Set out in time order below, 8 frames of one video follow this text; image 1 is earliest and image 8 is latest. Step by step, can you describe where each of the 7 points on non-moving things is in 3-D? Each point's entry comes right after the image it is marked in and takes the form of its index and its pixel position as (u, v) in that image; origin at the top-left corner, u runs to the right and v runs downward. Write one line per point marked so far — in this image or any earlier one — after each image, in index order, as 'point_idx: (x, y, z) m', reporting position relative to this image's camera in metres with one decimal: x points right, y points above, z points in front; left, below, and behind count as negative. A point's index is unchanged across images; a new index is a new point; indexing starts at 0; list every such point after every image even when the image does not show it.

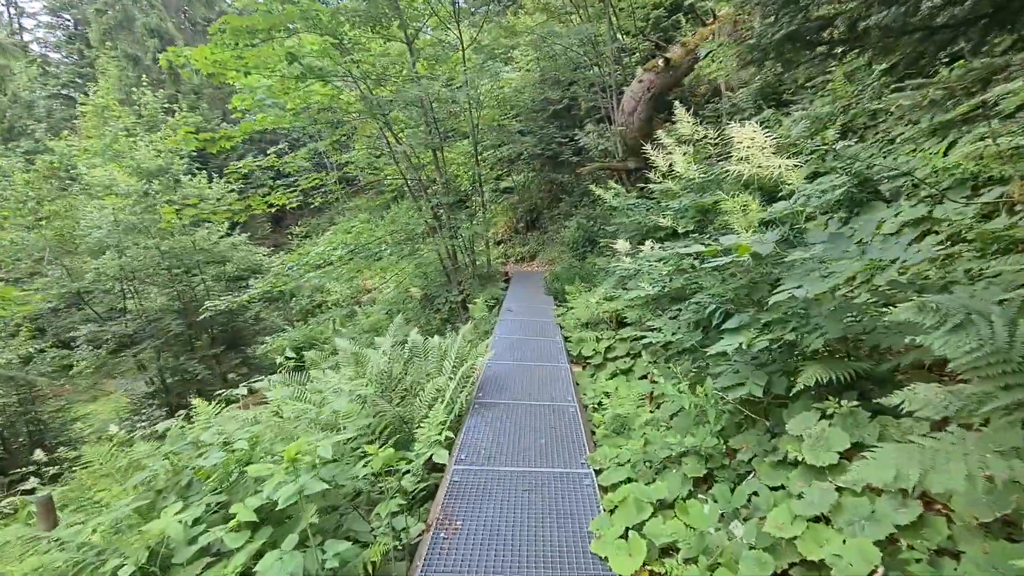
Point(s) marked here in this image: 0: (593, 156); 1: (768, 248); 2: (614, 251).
0: (+1.3, +2.1, +7.9) m
1: (+0.9, +0.1, +1.7) m
2: (+1.2, +0.4, +5.4) m
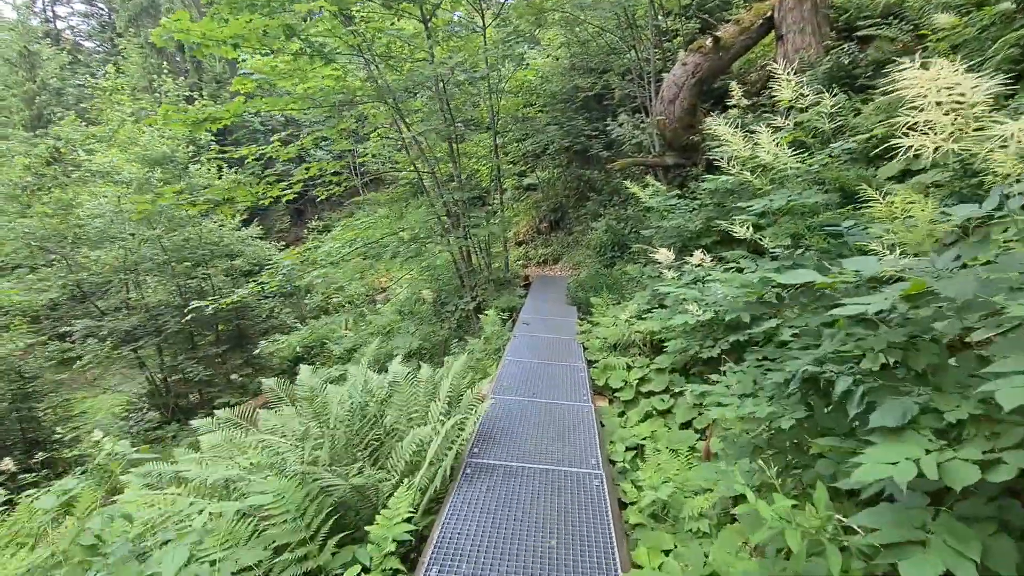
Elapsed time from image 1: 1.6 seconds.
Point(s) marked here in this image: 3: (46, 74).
0: (+1.7, +2.0, +7.2) m
1: (+0.9, 0.0, +1.0) m
2: (+1.3, +0.3, +4.6) m
3: (-14.5, +6.7, +15.2) m
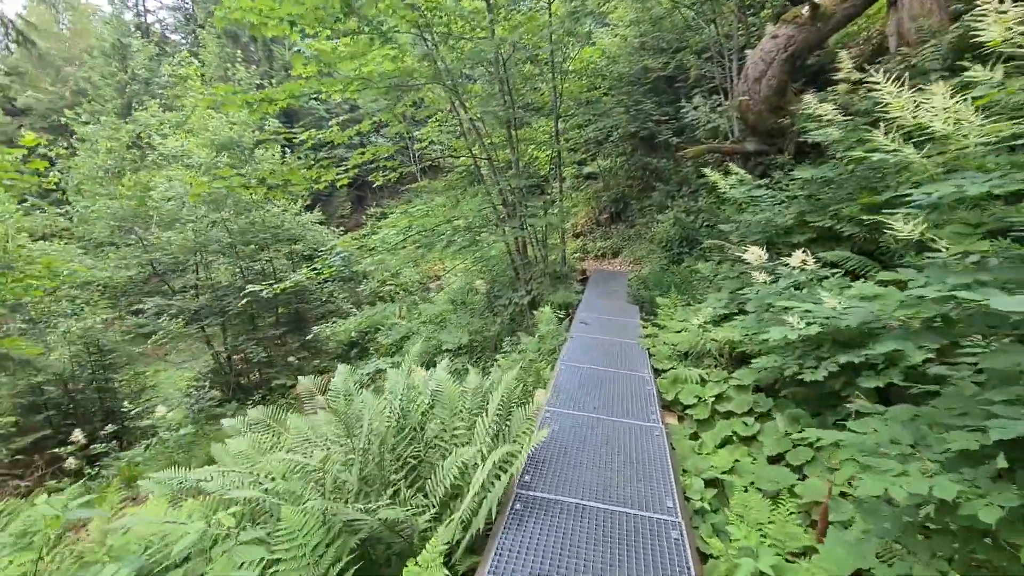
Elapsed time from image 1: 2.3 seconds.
0: (+2.5, +2.0, +6.6) m
1: (+1.0, -0.1, +0.5) m
2: (+1.8, +0.3, +4.1) m
3: (-12.5, +7.4, +16.2) m
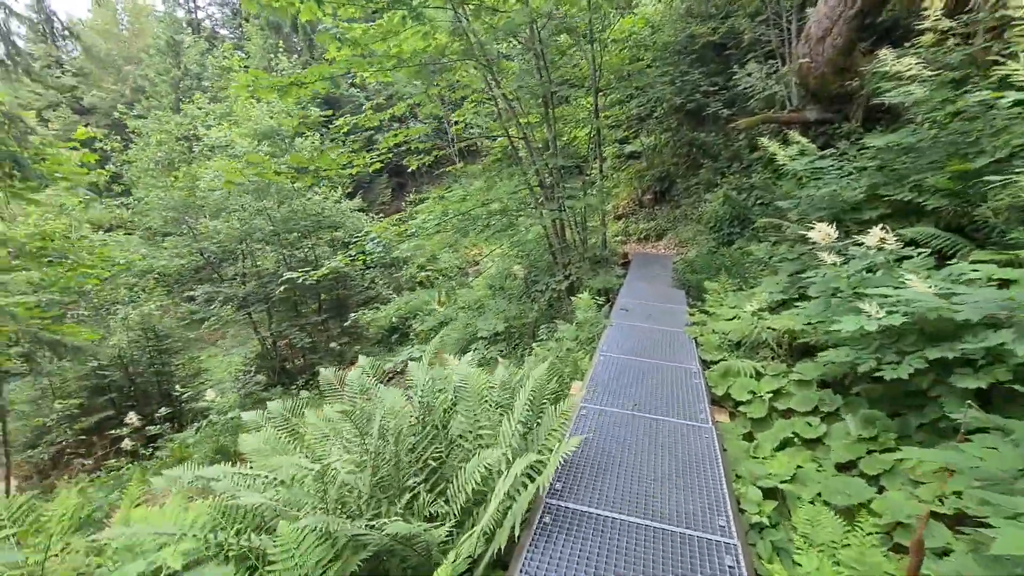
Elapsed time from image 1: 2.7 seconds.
0: (+3.0, +2.2, +6.1) m
1: (+1.0, 0.0, +0.3) m
2: (+2.1, +0.4, +3.8) m
3: (-11.2, +7.9, +16.8) m
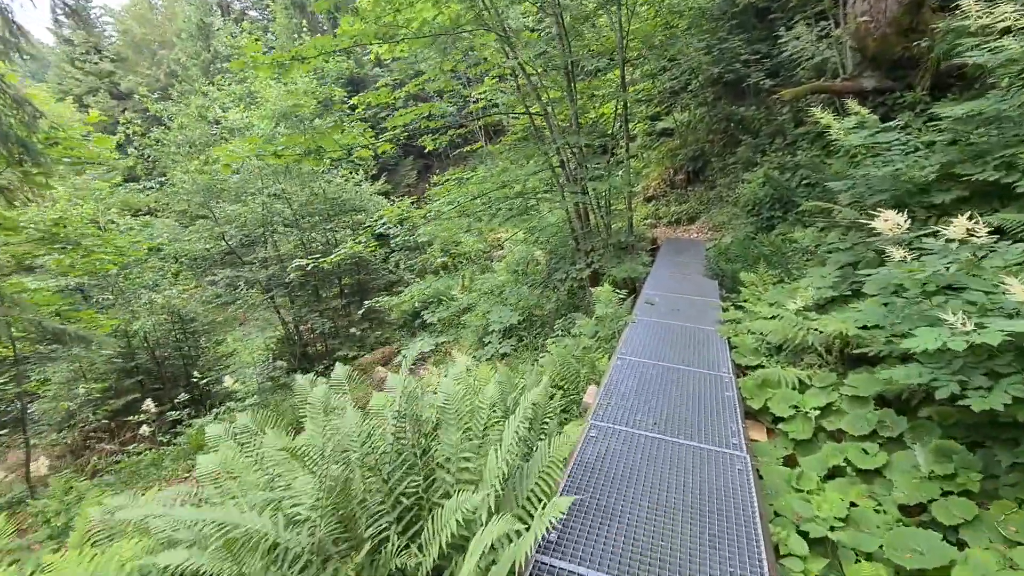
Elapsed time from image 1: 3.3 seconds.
0: (+3.2, +2.4, +5.5) m
1: (+0.8, -0.1, -0.1) m
2: (+2.2, +0.4, +3.3) m
3: (-10.3, +8.5, +16.9) m
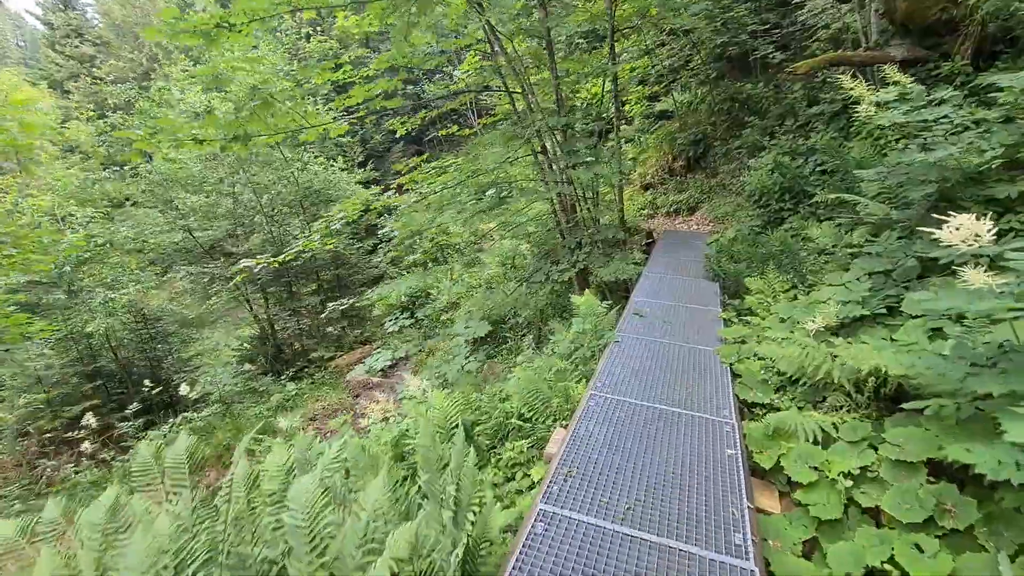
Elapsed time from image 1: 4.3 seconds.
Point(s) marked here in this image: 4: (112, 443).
0: (+3.0, +2.4, +4.9) m
1: (+0.6, -0.3, -0.6) m
2: (+2.0, +0.4, +2.8) m
3: (-10.5, +8.7, +16.2) m
4: (-5.1, -2.0, +6.3) m
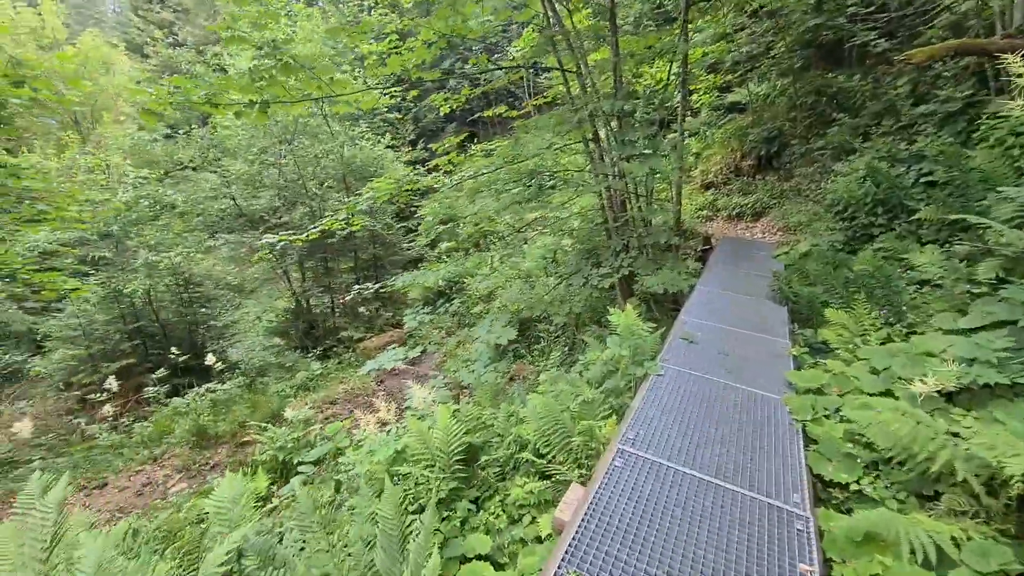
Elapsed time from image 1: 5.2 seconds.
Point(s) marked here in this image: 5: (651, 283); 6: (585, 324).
0: (+3.5, +2.1, +4.1) m
1: (+0.4, -0.4, -1.0) m
2: (+2.1, +0.2, +2.2) m
3: (-8.3, +9.9, +16.4) m
4: (-4.8, -1.5, +6.4) m
5: (+1.0, 0.0, +3.6) m
6: (+0.7, -0.3, +4.4) m
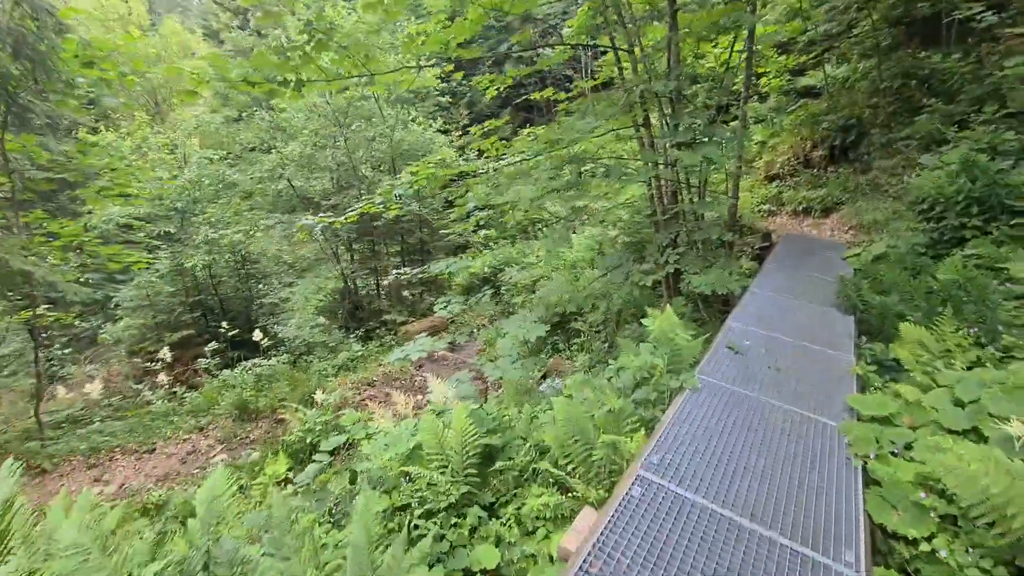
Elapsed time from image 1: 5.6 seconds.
0: (+3.9, +2.0, +3.5) m
1: (+0.2, -0.5, -1.2) m
2: (+2.2, +0.1, +1.8) m
3: (-6.3, +10.6, +16.7) m
4: (-4.3, -1.2, +6.7) m
5: (+1.3, 0.0, +3.3) m
6: (+1.0, -0.3, +4.1) m
